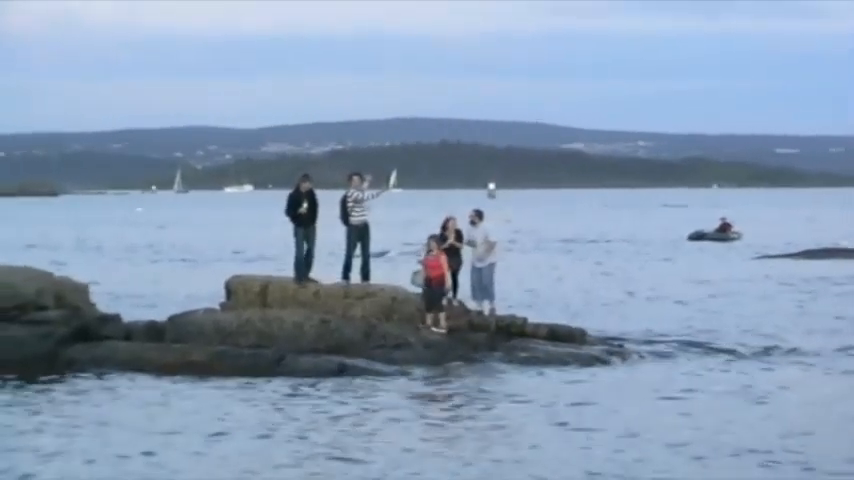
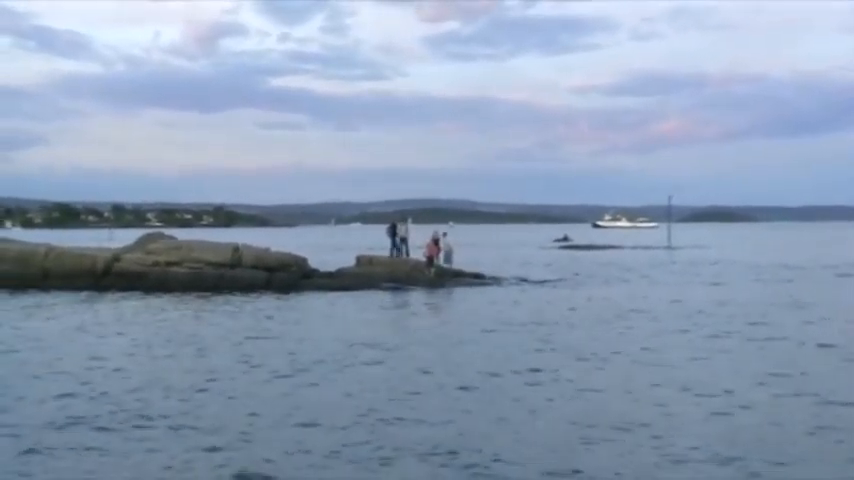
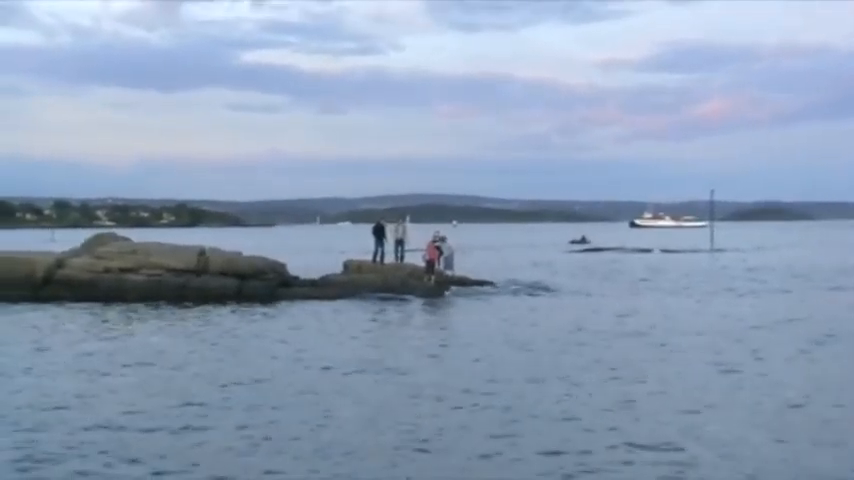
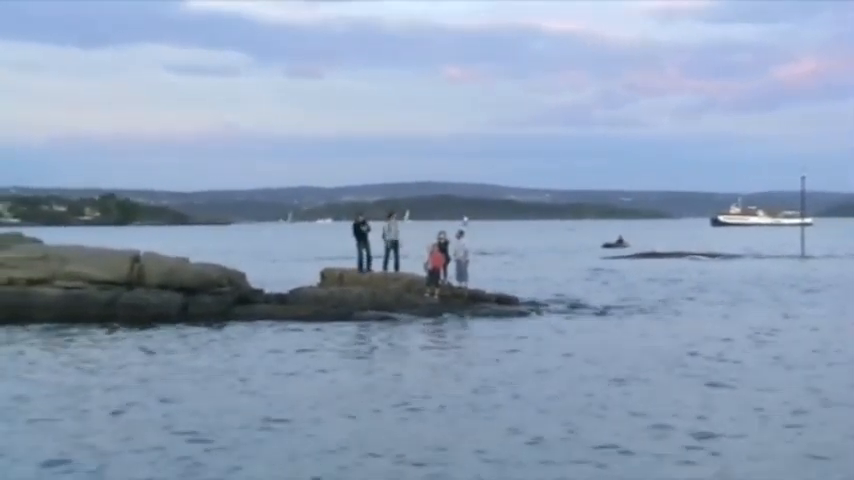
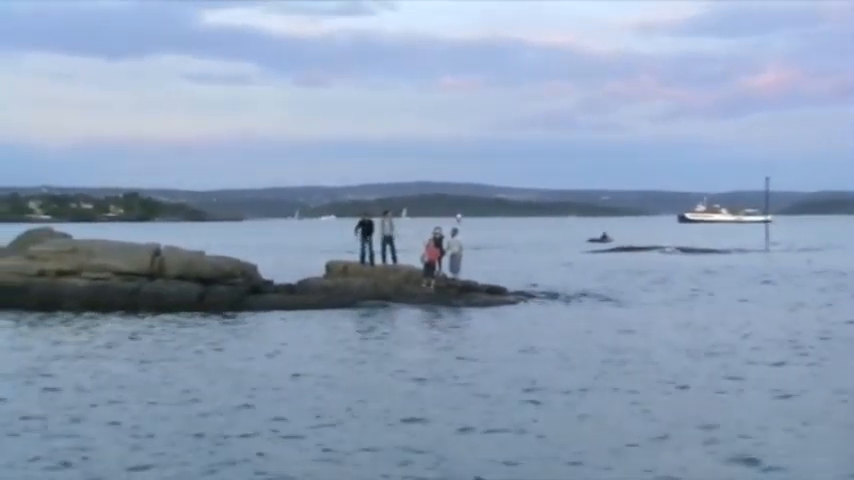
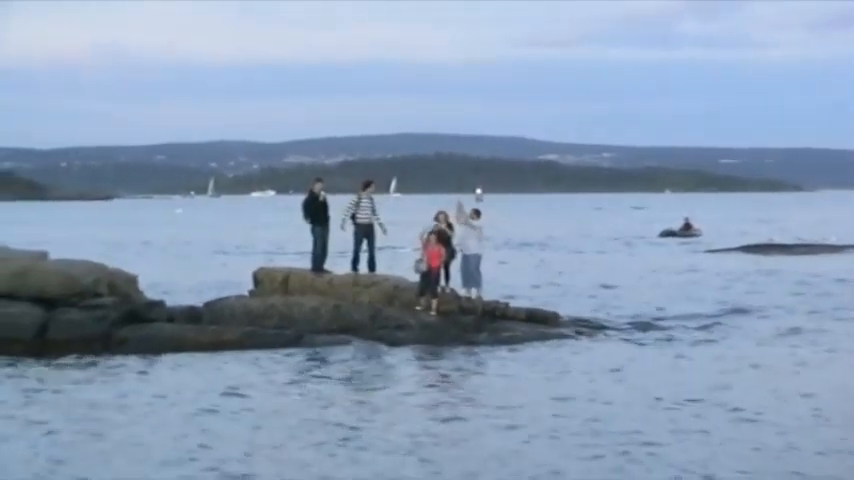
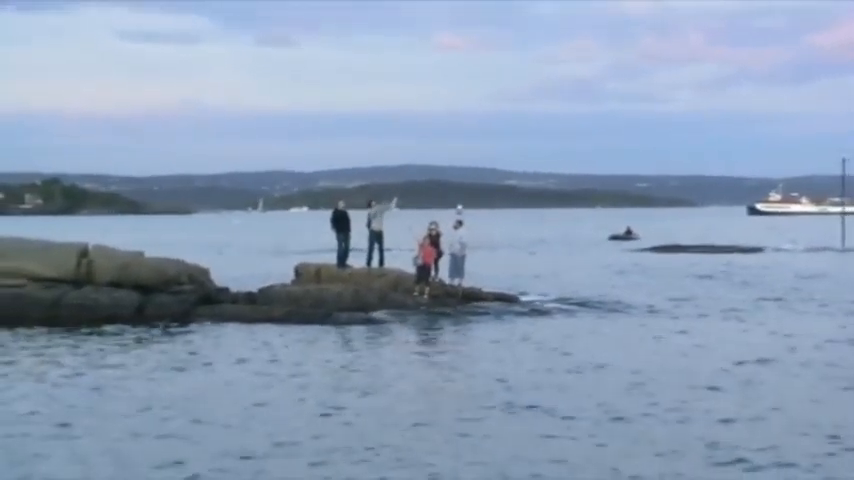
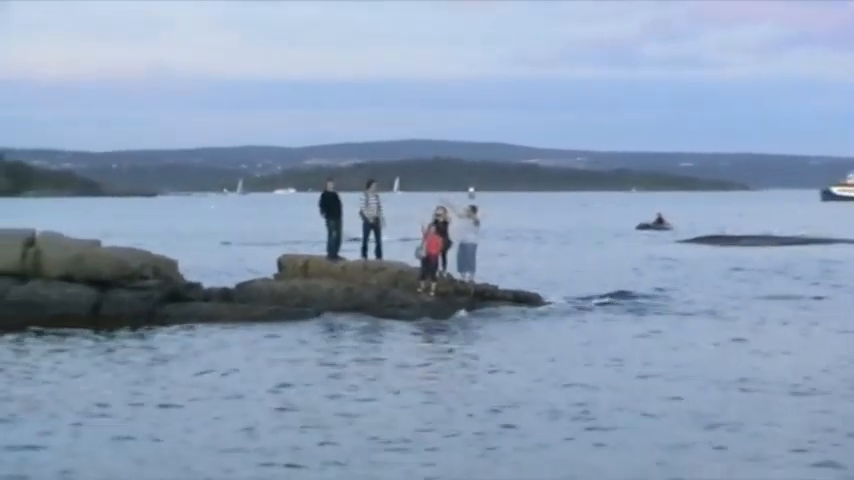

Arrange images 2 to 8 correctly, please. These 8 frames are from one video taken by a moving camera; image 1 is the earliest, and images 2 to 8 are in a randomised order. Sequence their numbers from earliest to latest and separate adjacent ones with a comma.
6, 8, 7, 4, 5, 3, 2
